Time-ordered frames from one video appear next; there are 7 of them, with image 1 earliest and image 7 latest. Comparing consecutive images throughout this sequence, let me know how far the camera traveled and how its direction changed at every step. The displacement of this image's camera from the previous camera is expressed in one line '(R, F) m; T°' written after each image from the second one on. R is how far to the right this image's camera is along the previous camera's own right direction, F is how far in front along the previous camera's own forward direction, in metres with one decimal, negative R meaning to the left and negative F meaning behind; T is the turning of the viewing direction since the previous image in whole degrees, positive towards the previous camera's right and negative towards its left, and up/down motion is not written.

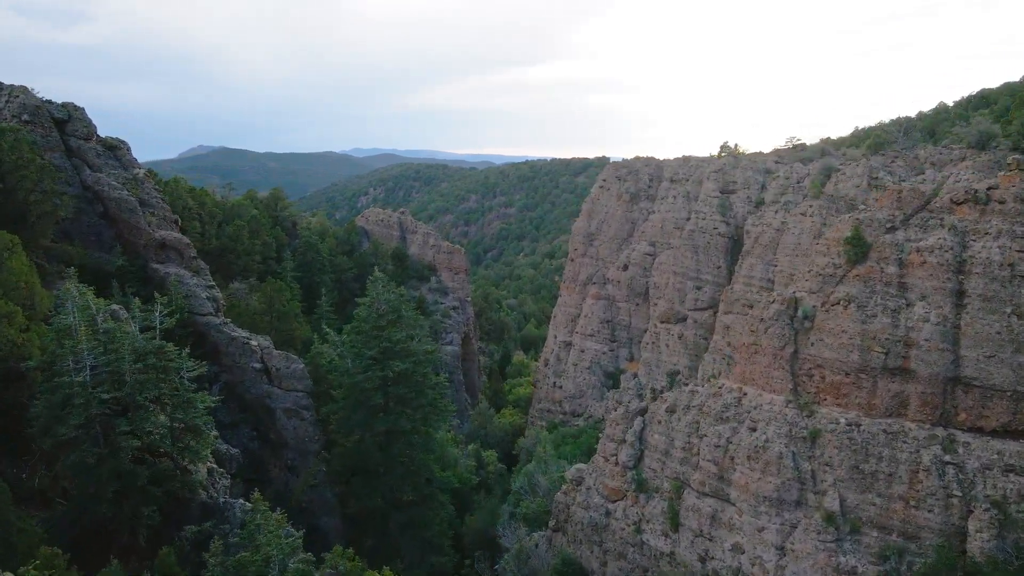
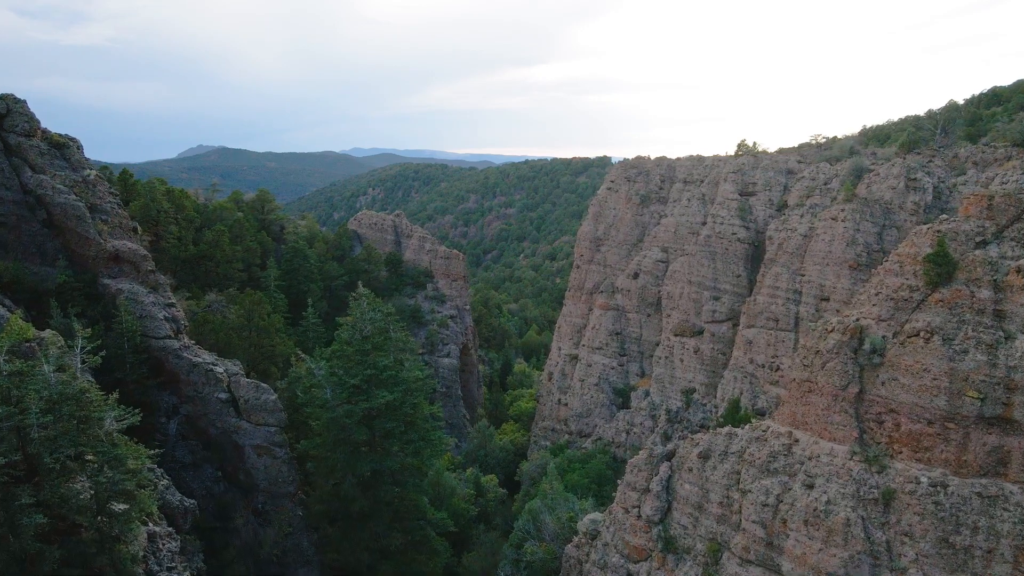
(-0.1, +2.2) m; 0°
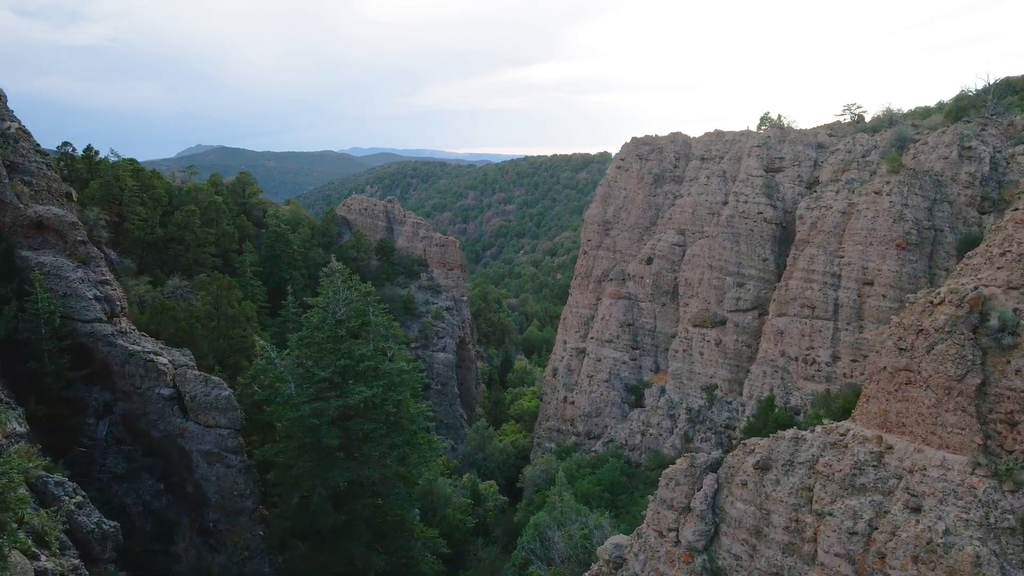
(-0.1, +2.6) m; 0°
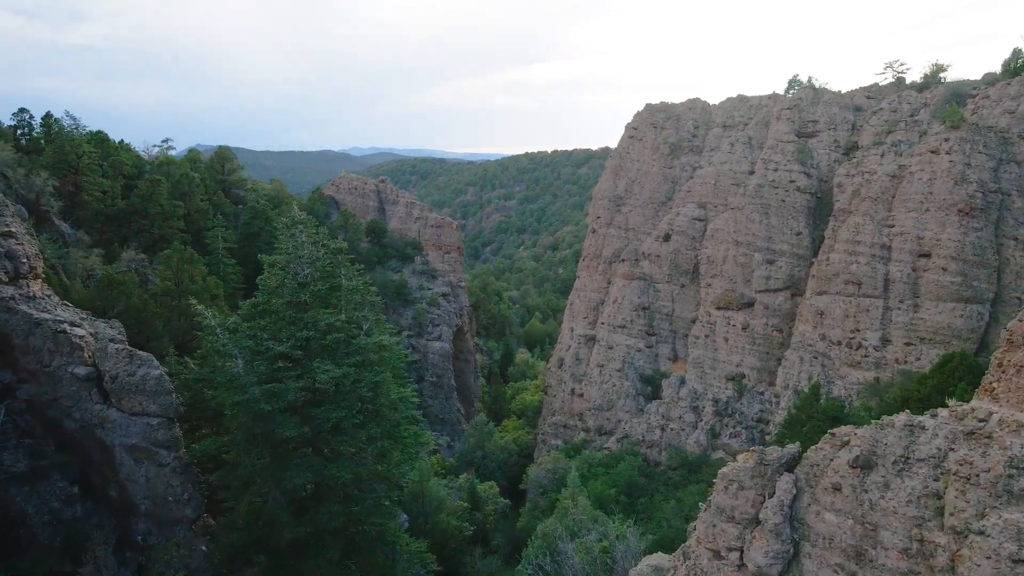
(-0.1, +2.5) m; 0°
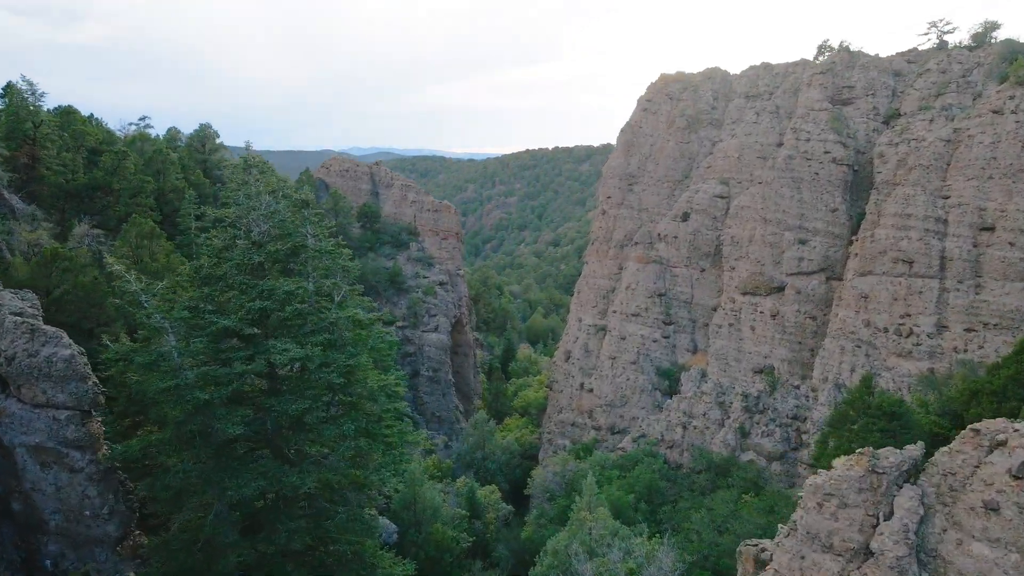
(-0.1, +2.1) m; 0°
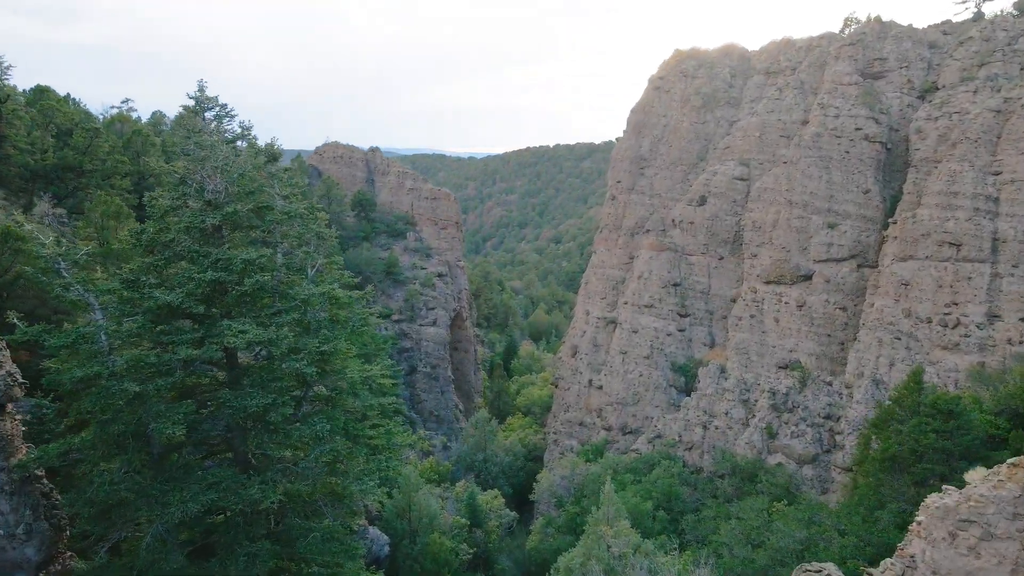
(-0.1, +1.5) m; 0°
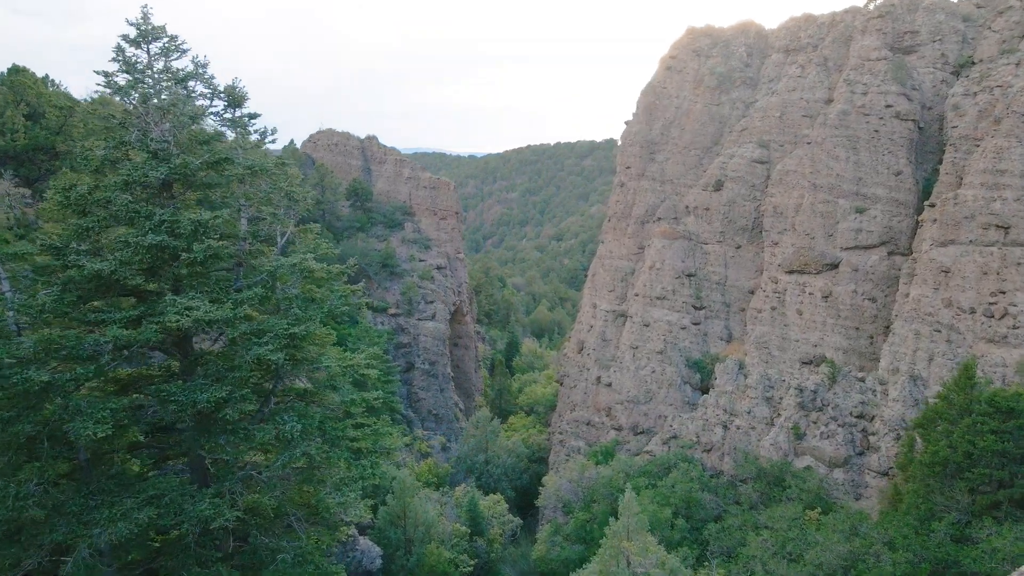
(-0.1, +1.2) m; 0°
